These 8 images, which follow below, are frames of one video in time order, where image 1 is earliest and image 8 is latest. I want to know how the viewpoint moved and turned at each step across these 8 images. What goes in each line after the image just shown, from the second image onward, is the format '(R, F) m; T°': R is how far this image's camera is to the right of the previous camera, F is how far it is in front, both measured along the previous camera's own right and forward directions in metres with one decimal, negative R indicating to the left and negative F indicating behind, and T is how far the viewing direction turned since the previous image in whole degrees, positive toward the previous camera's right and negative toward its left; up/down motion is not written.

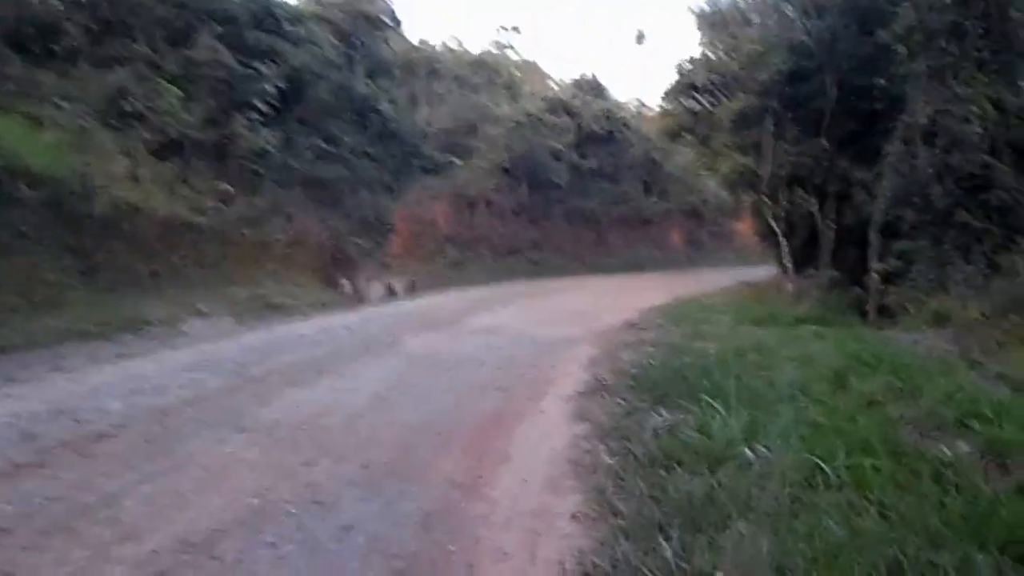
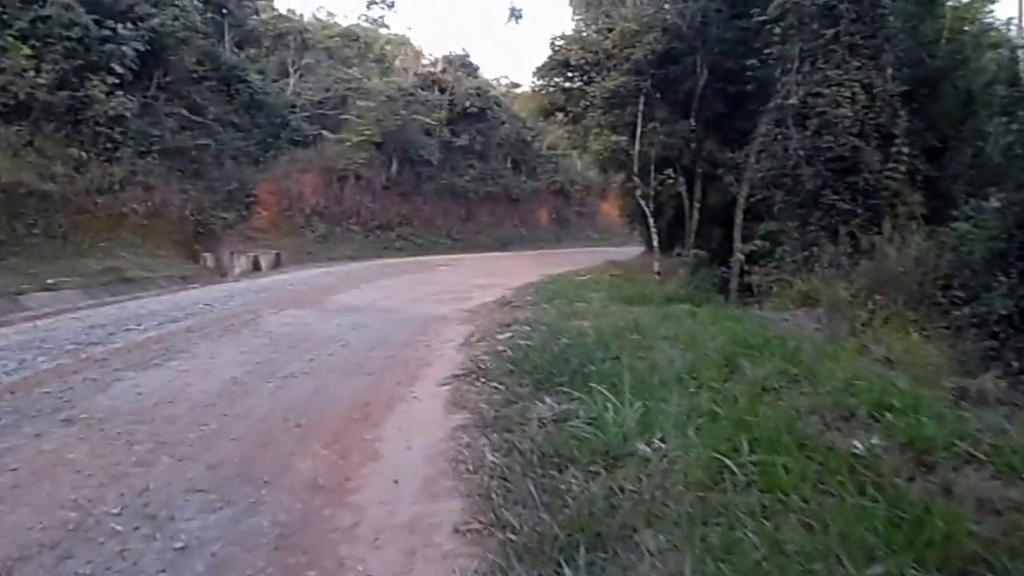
(0.0, +0.5) m; +8°
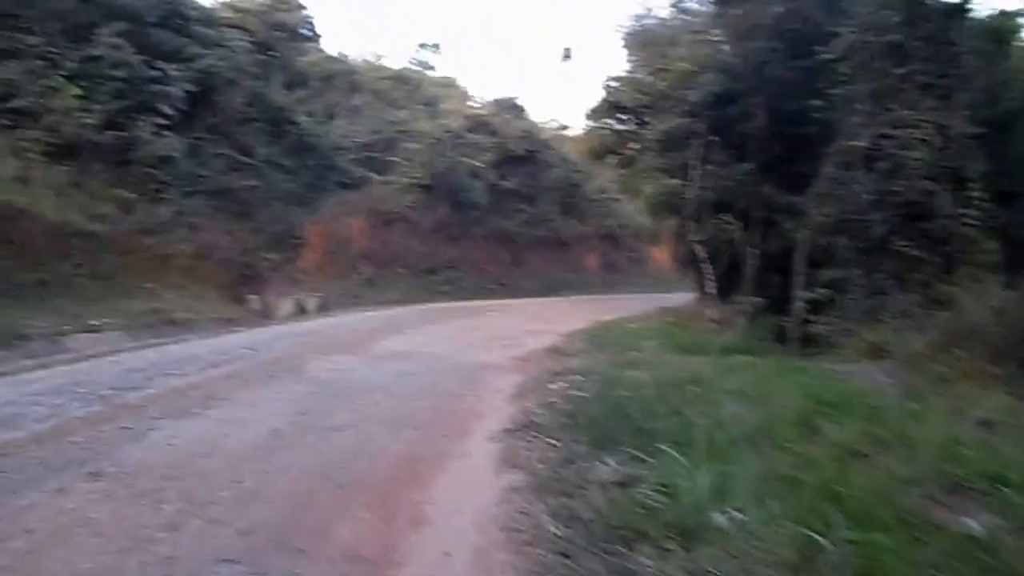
(-0.1, +0.3) m; -3°
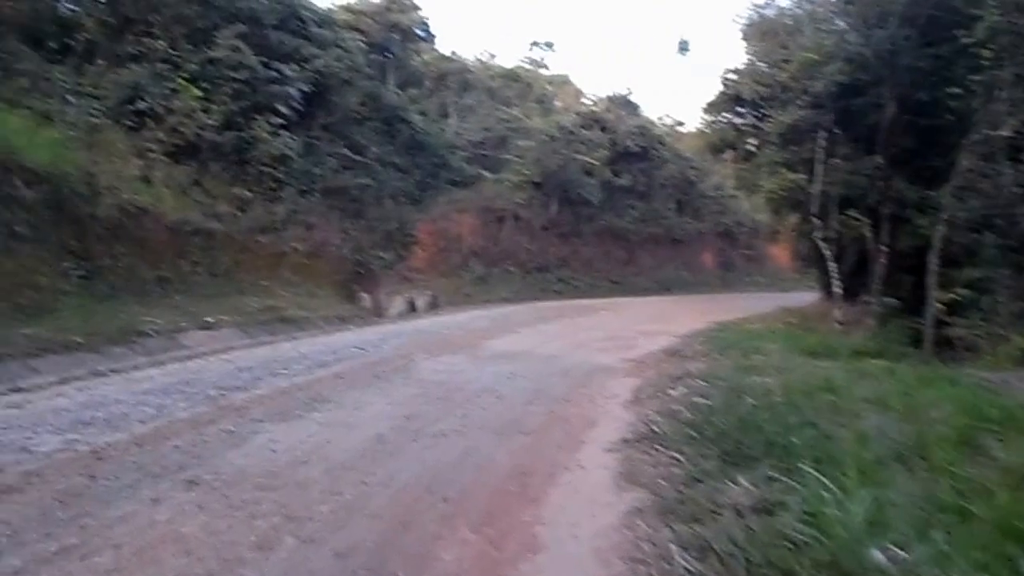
(-0.1, +0.4) m; -7°
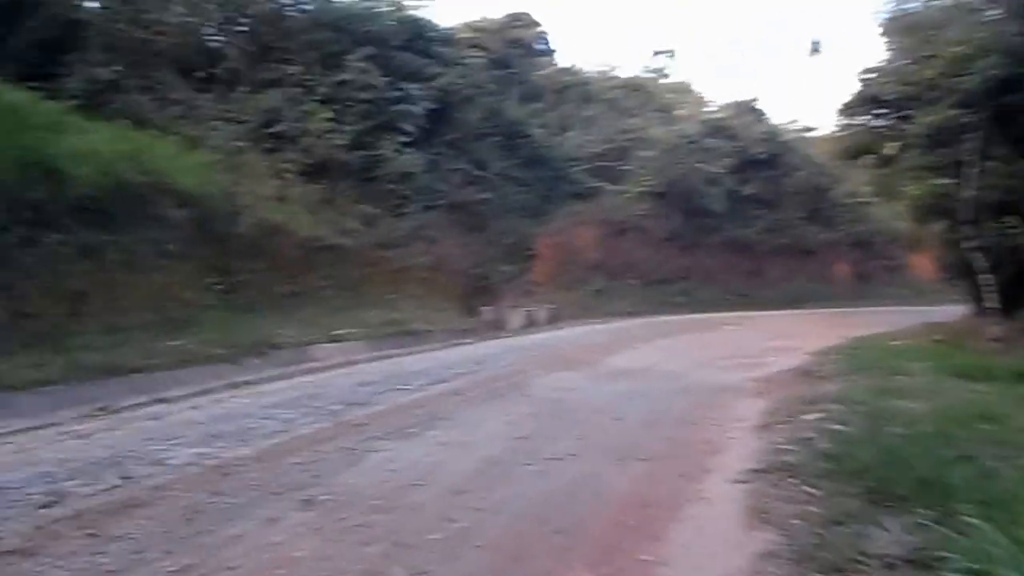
(0.0, +0.3) m; -8°
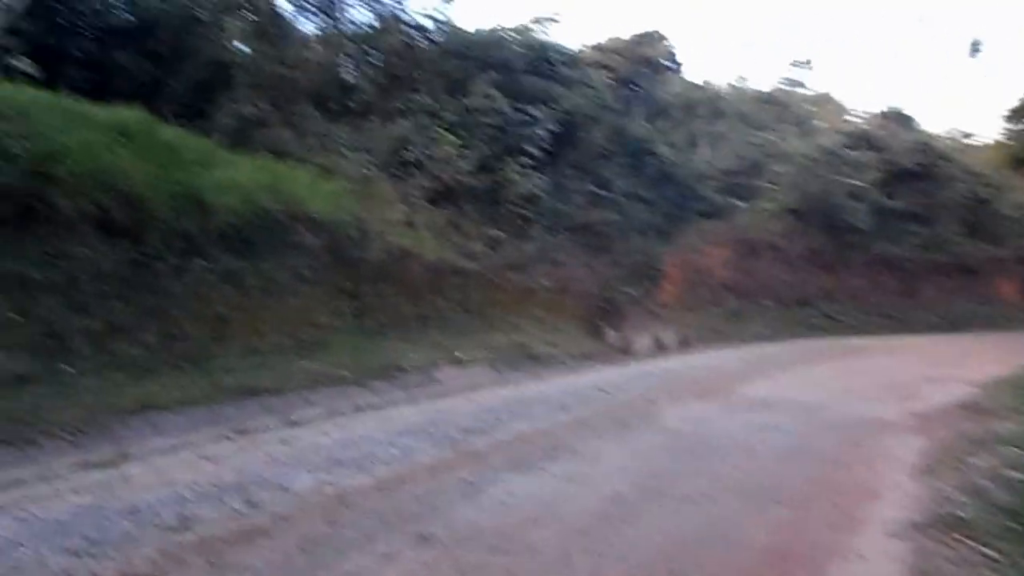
(0.0, +0.4) m; -8°
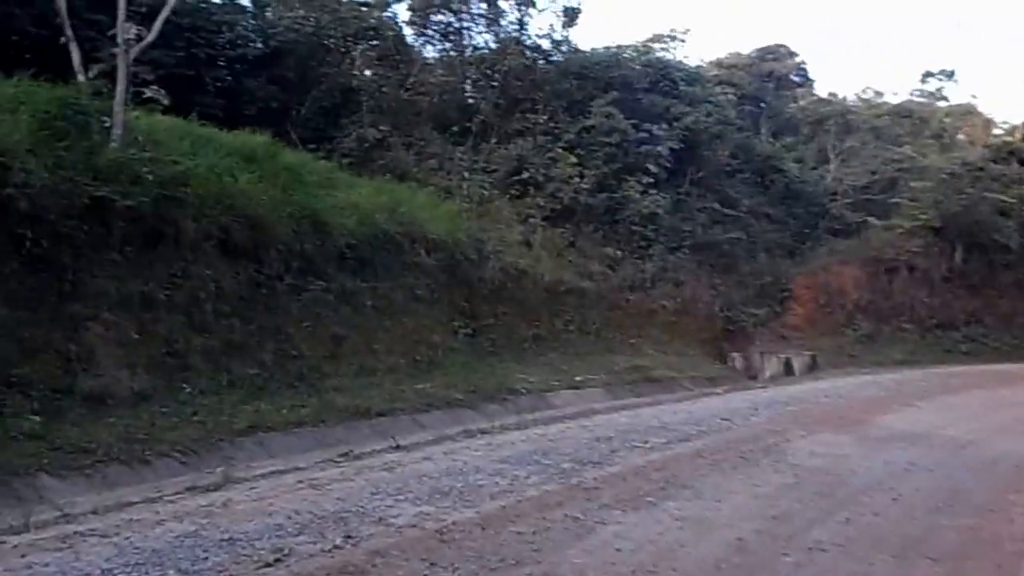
(+0.1, +0.5) m; -7°
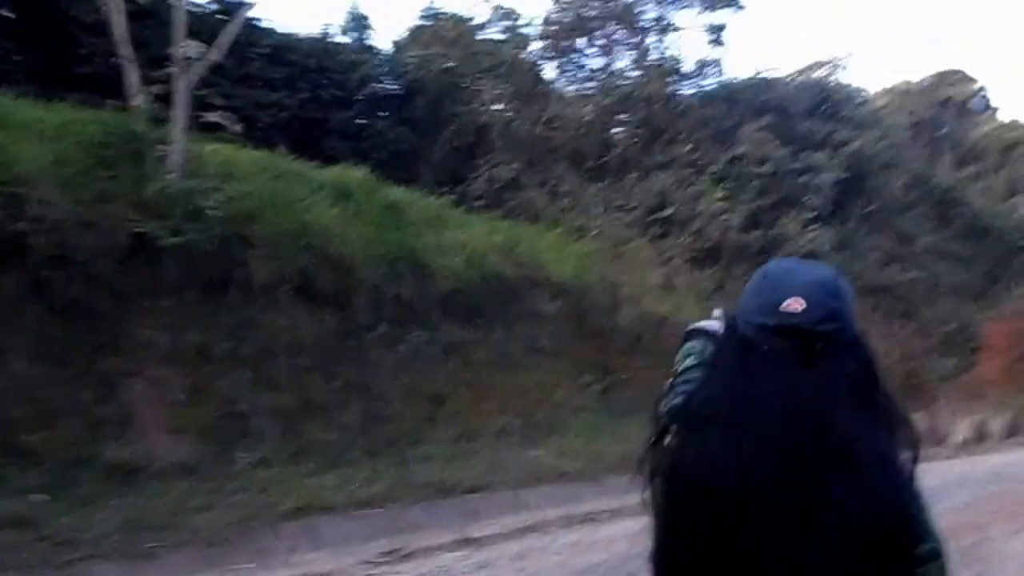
(+0.6, +2.8) m; -10°
